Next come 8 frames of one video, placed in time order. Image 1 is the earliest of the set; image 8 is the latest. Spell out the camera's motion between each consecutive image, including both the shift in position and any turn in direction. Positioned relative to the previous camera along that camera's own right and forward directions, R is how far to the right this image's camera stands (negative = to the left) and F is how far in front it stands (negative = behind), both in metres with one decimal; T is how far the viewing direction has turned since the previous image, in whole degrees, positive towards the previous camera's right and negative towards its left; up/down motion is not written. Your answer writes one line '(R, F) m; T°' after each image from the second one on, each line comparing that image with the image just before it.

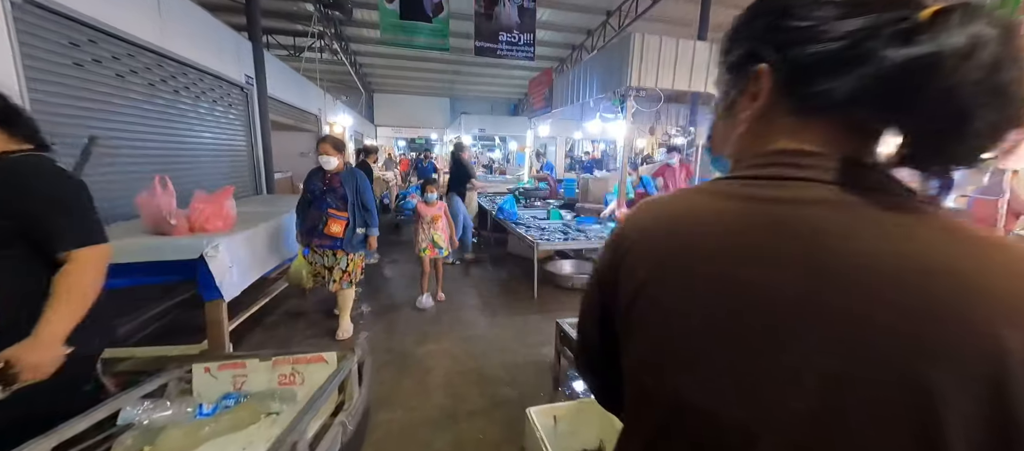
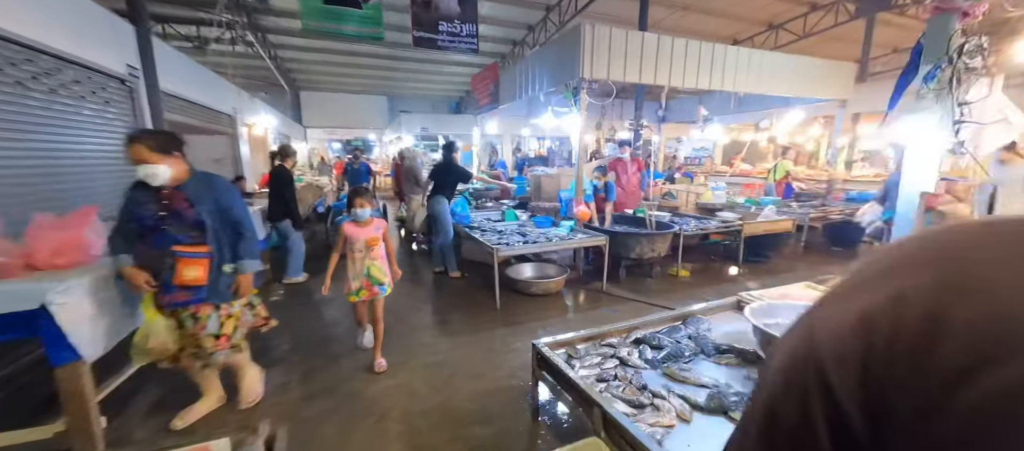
(-0.1, +0.3) m; +8°
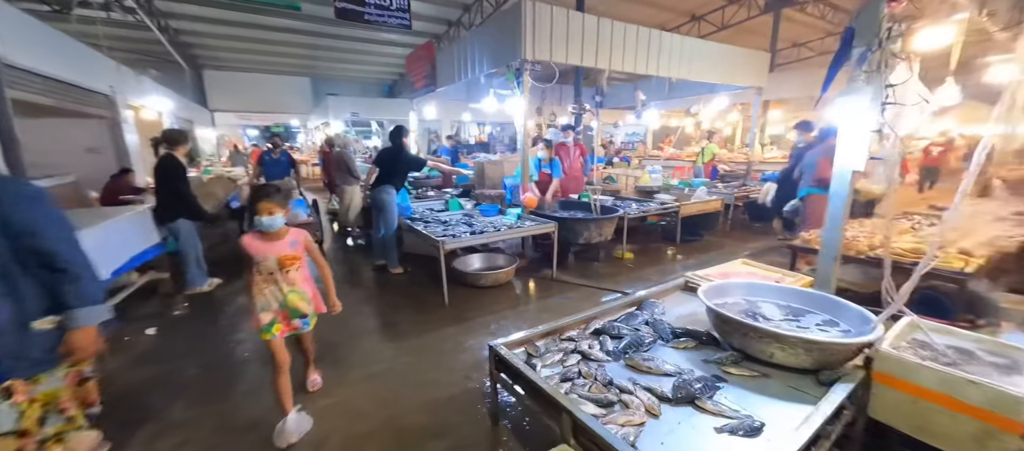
(0.0, +0.2) m; +9°
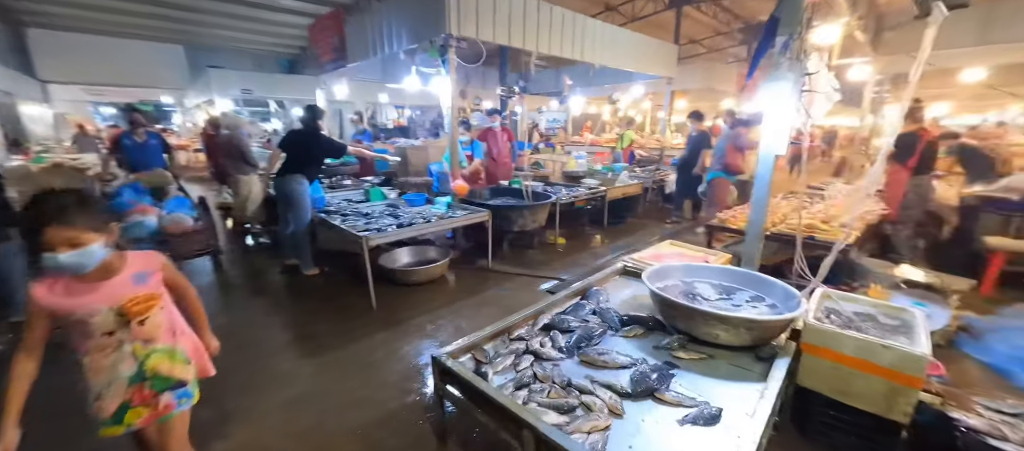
(-0.1, +0.2) m; +12°
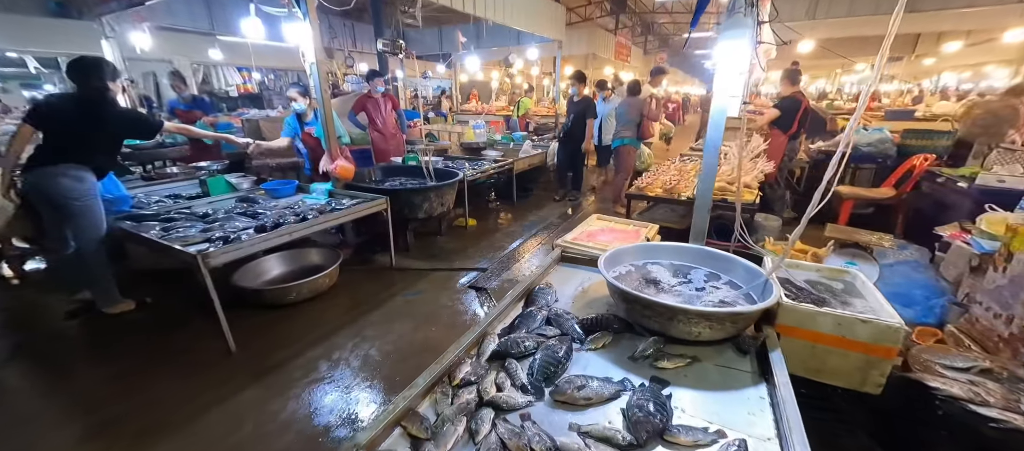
(-0.1, +0.5) m; +17°
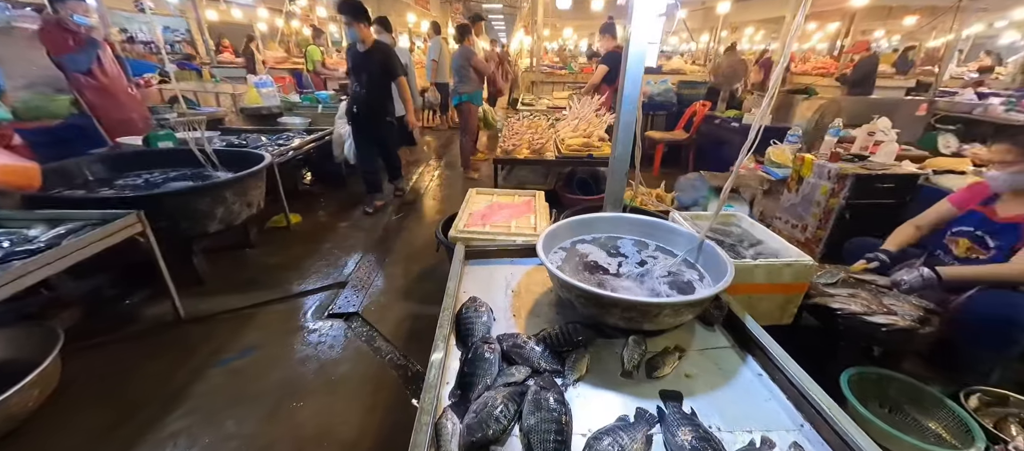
(-0.3, +0.6) m; +27°
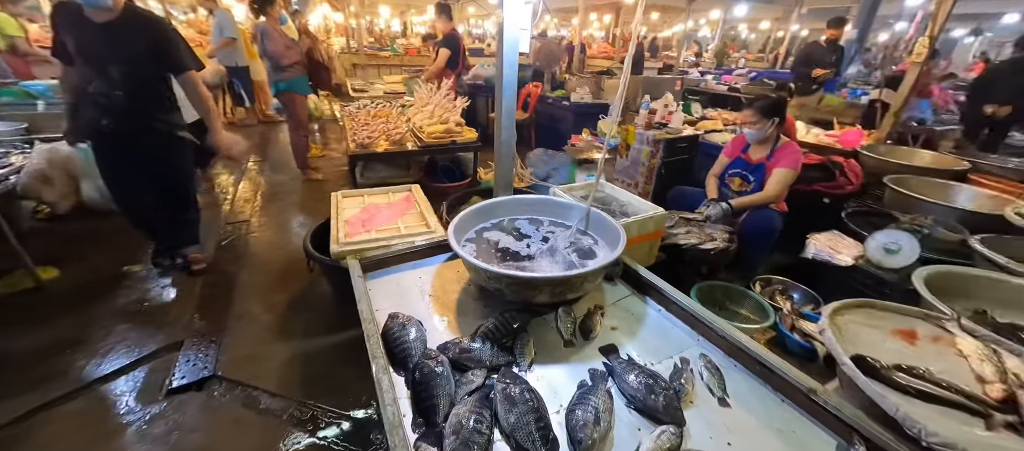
(-0.2, +0.1) m; +24°
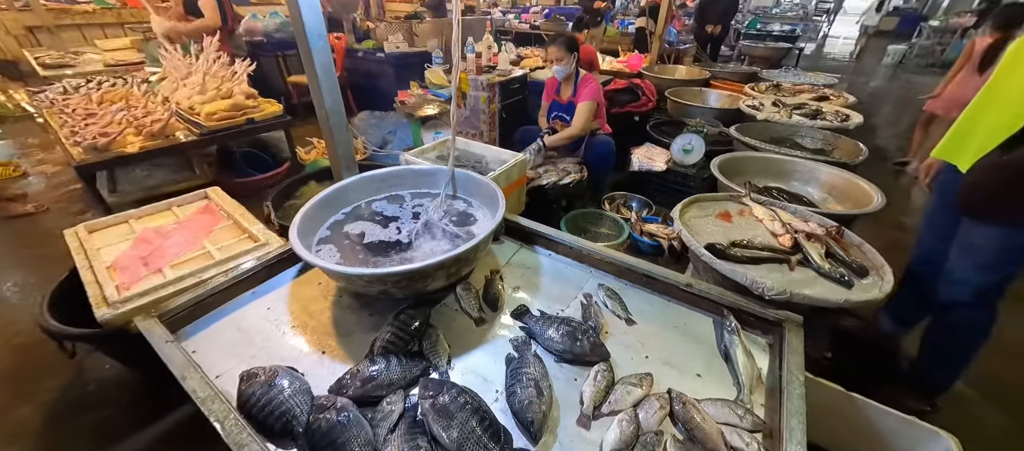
(-0.1, +0.2) m; +23°
